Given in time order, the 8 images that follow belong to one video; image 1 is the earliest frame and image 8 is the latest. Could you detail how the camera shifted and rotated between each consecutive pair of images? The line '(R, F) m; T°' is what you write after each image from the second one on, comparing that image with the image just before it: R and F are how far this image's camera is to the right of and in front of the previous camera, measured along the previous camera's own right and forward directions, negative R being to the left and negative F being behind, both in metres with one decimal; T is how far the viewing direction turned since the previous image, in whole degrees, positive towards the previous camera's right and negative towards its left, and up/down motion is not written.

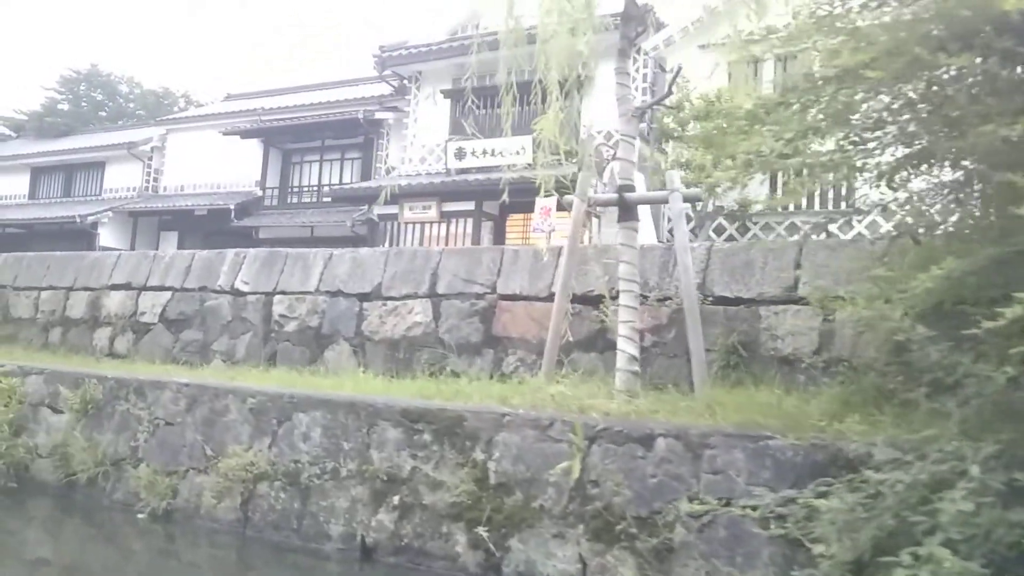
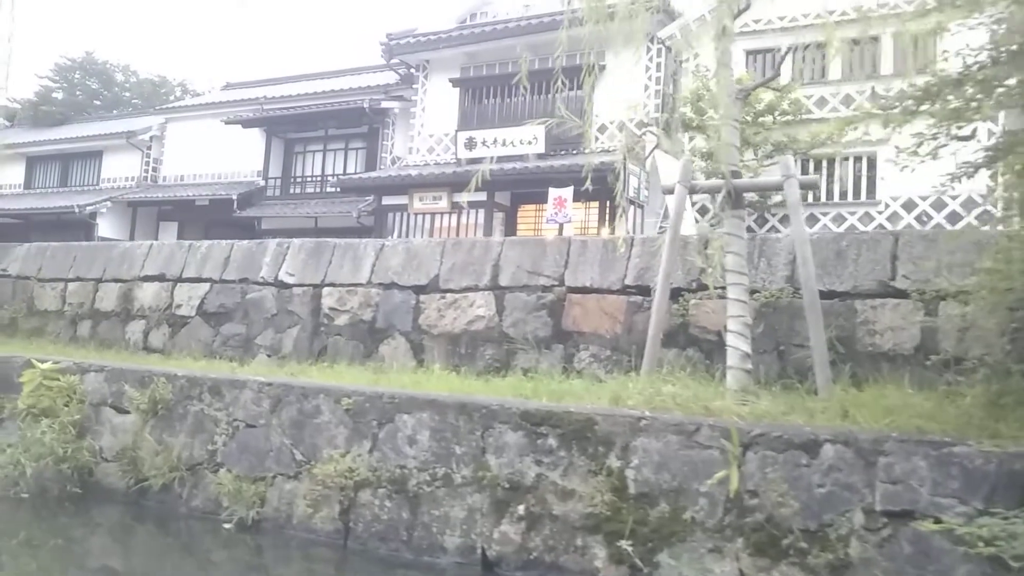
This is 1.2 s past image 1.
(-0.5, +0.3) m; +1°
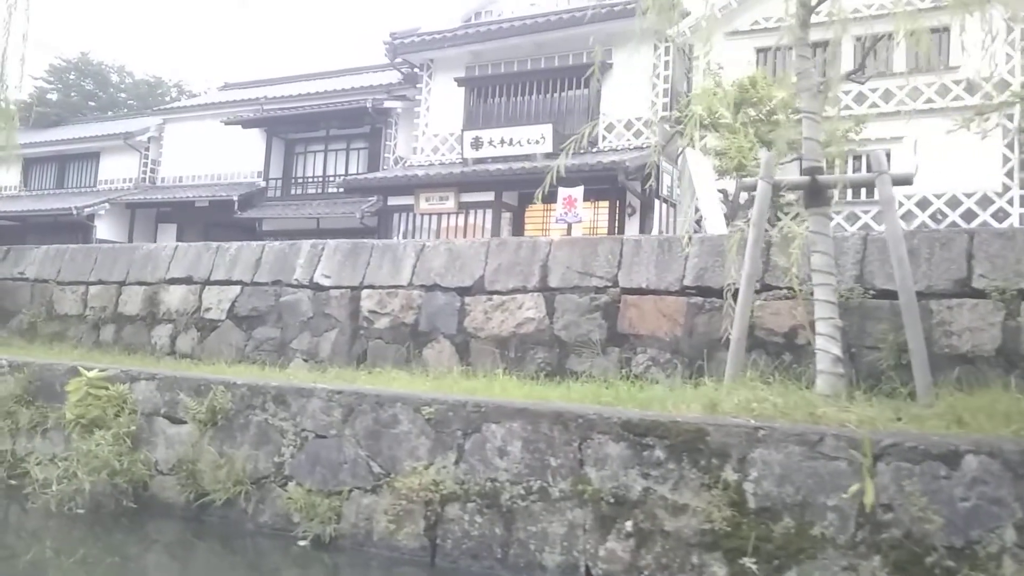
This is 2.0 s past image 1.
(-0.4, +0.2) m; +1°
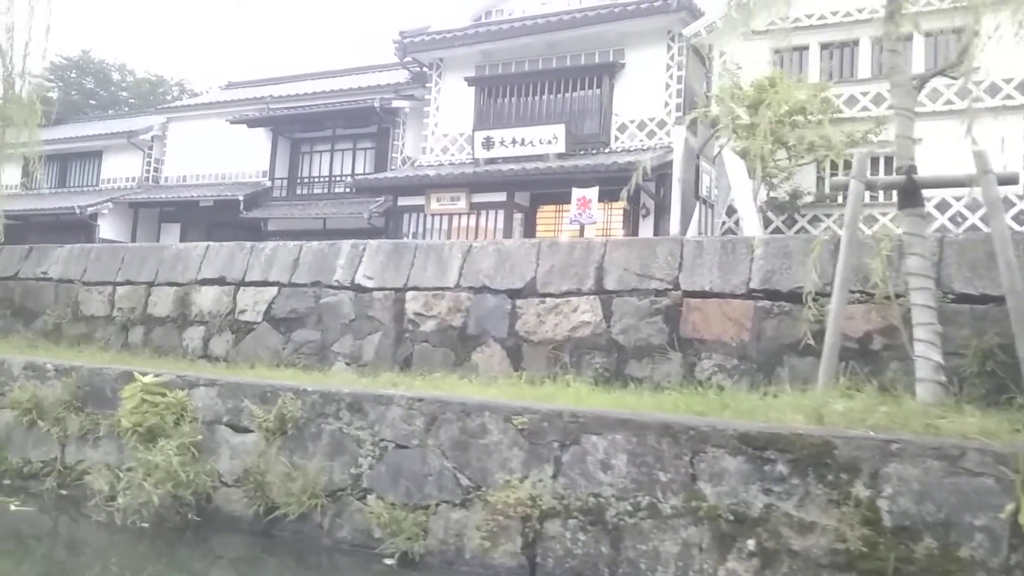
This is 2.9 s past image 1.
(-0.3, +0.2) m; 0°
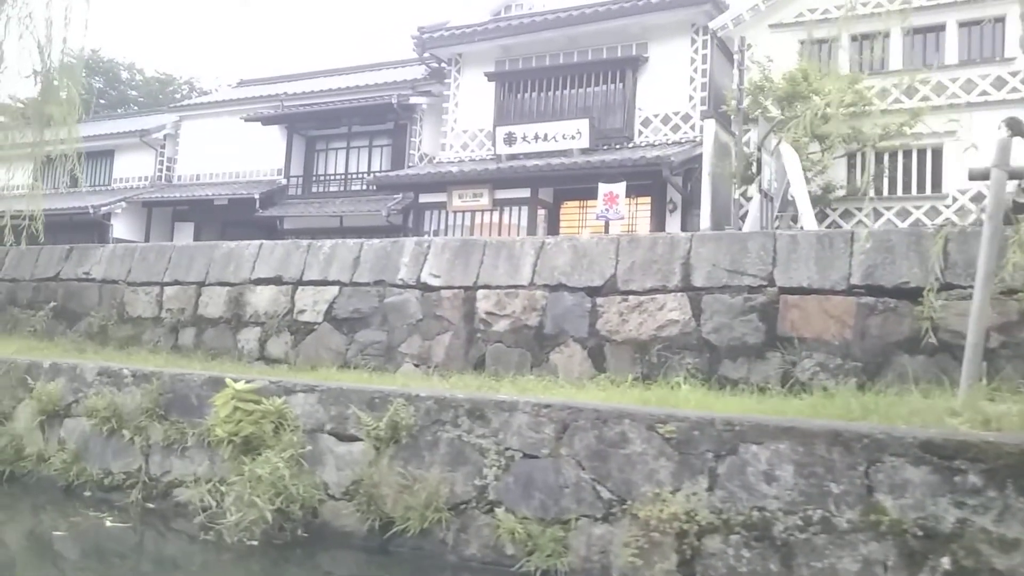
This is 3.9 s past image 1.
(-0.5, +0.2) m; 0°
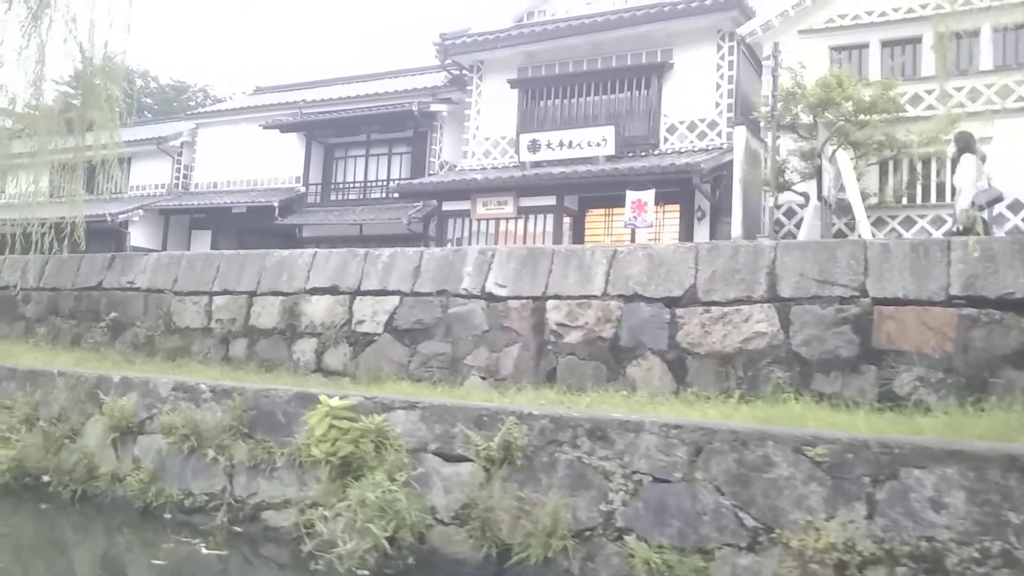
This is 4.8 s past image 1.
(-0.4, +0.2) m; 0°
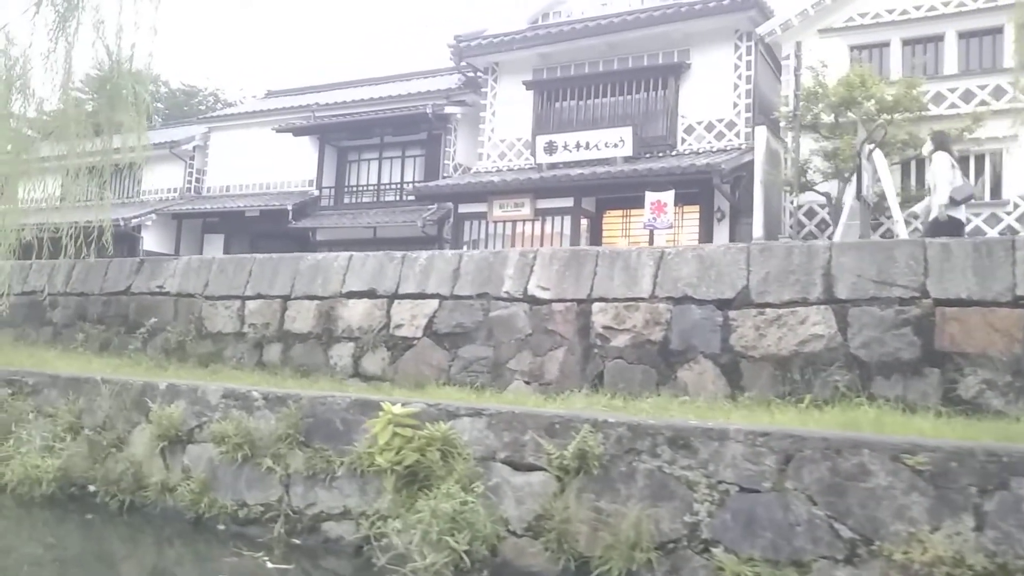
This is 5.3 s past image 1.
(-0.2, +0.1) m; 0°
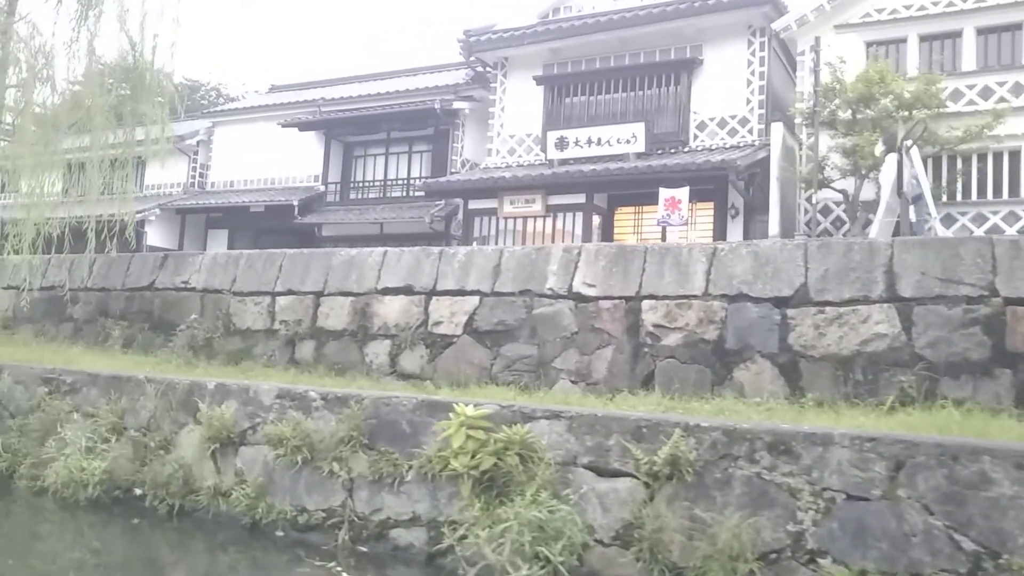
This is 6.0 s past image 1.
(-0.3, +0.2) m; 0°
